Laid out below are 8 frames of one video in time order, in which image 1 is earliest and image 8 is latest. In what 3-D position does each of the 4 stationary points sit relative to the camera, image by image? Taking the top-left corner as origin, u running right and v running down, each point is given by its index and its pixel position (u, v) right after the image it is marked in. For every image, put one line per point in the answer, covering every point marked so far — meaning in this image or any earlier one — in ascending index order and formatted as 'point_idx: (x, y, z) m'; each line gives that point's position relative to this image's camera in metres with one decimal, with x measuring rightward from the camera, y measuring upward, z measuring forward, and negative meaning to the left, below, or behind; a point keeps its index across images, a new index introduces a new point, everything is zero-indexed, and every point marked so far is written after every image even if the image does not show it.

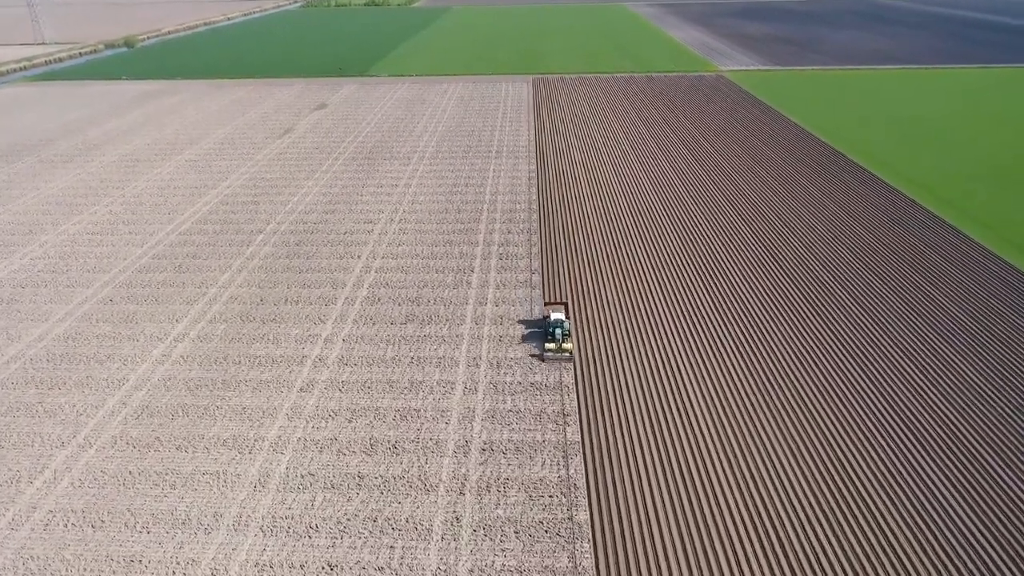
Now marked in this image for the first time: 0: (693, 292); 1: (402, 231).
0: (+5.2, +0.8, +17.5) m
1: (-4.0, +2.1, +19.9) m
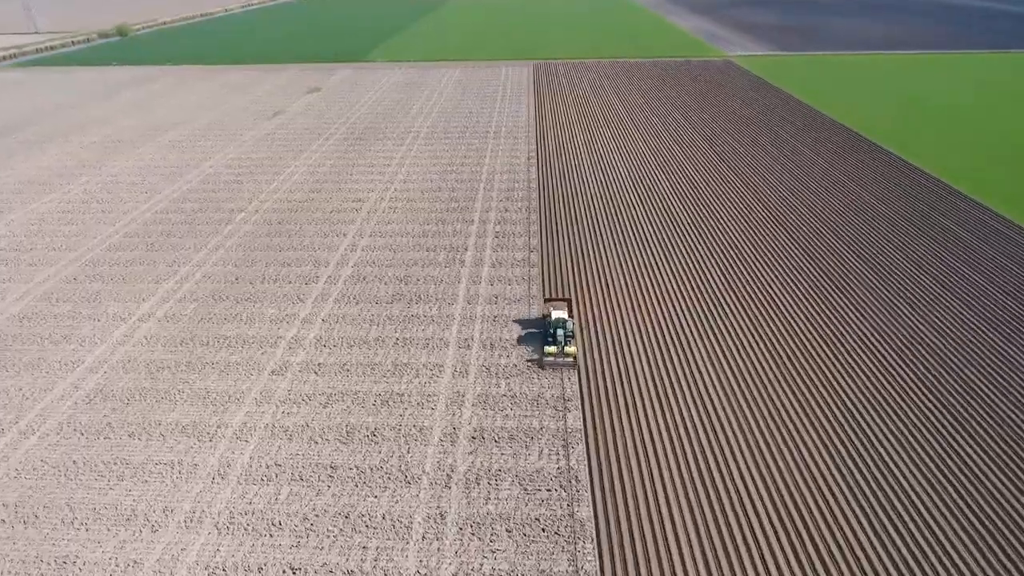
0: (+5.1, +1.4, +16.2) m
1: (-4.1, +2.7, +18.6) m
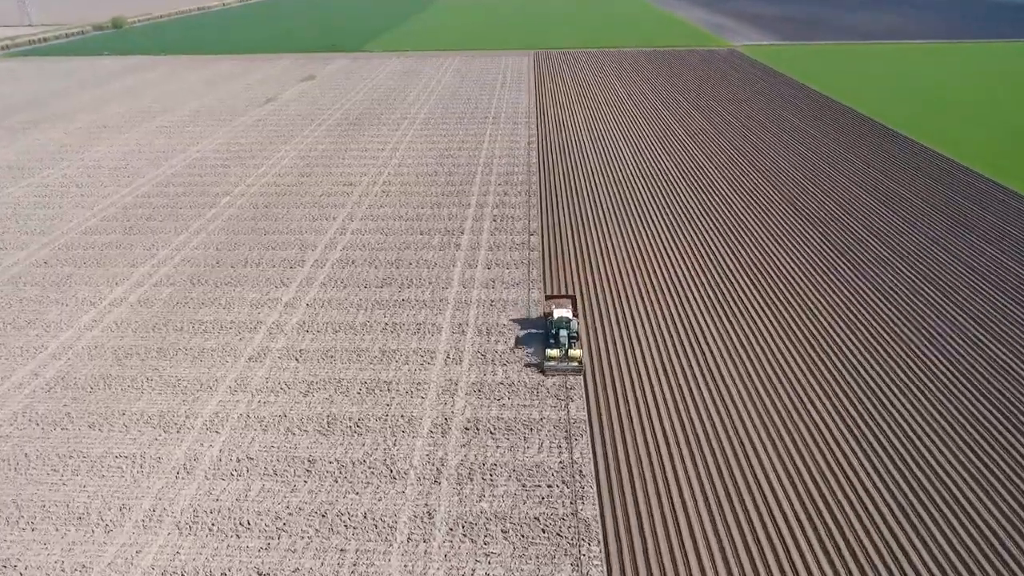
0: (+5.1, +1.8, +15.3) m
1: (-4.1, +3.1, +17.7) m
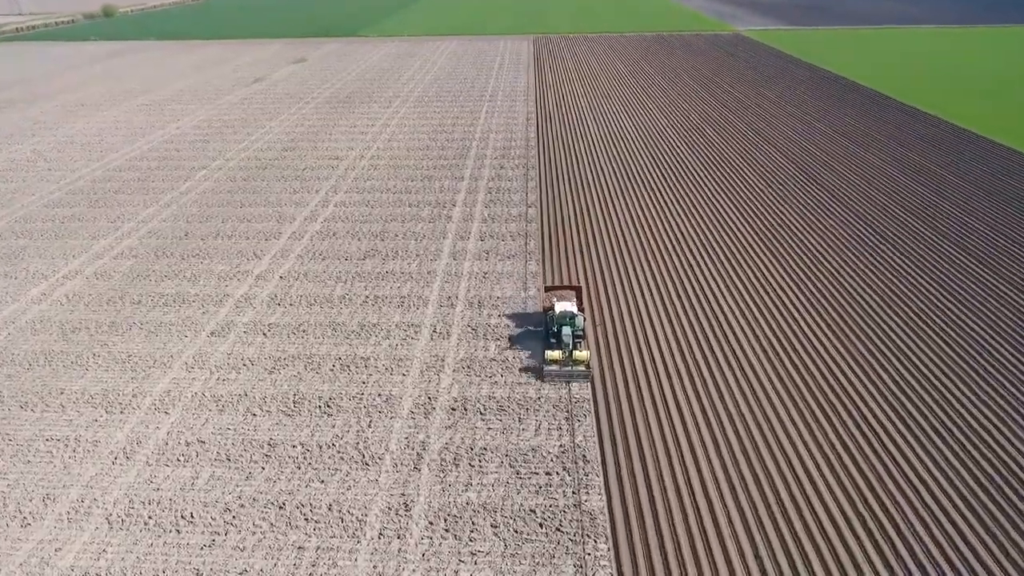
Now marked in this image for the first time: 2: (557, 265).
0: (+5.0, +2.4, +14.1) m
1: (-4.2, +3.7, +16.6) m
2: (+0.9, +0.5, +11.5) m
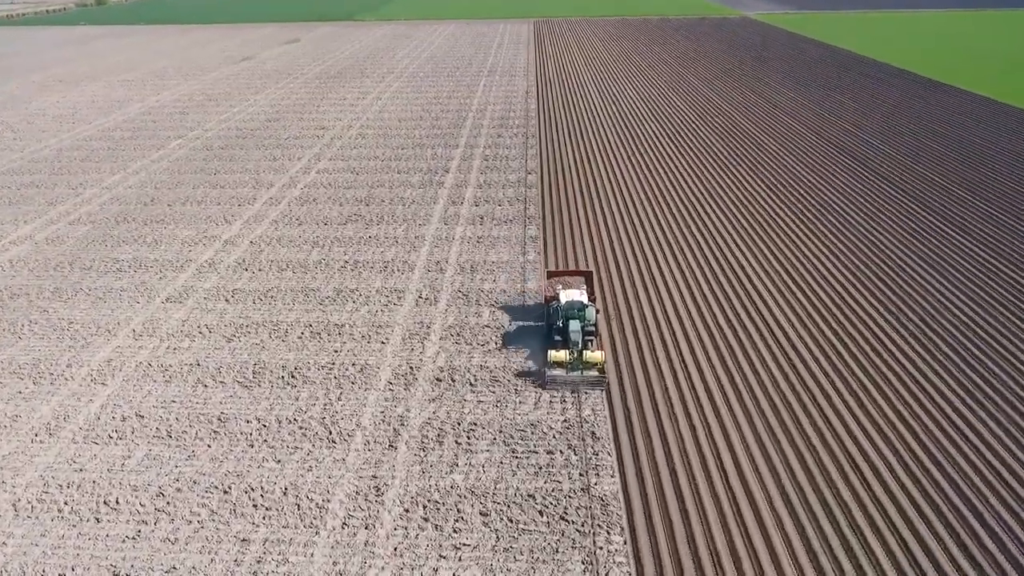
0: (+5.0, +3.0, +13.0) m
1: (-4.3, +4.3, +15.4) m
2: (+0.8, +1.1, +10.4) m
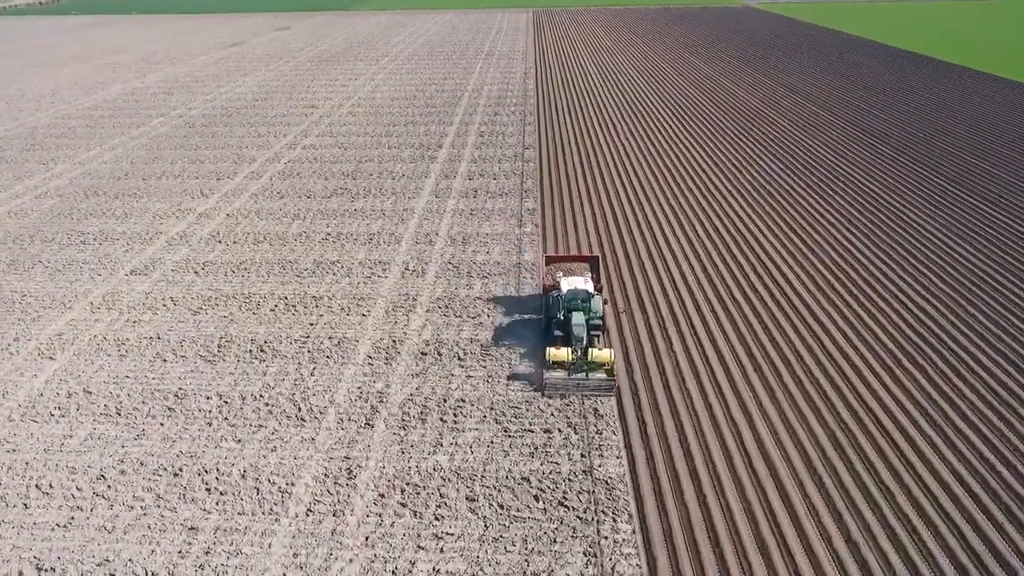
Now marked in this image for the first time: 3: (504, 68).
0: (+4.9, +3.4, +12.3) m
1: (-4.3, +4.7, +14.7) m
2: (+0.8, +1.6, +9.7) m
3: (-0.3, +7.9, +19.6) m
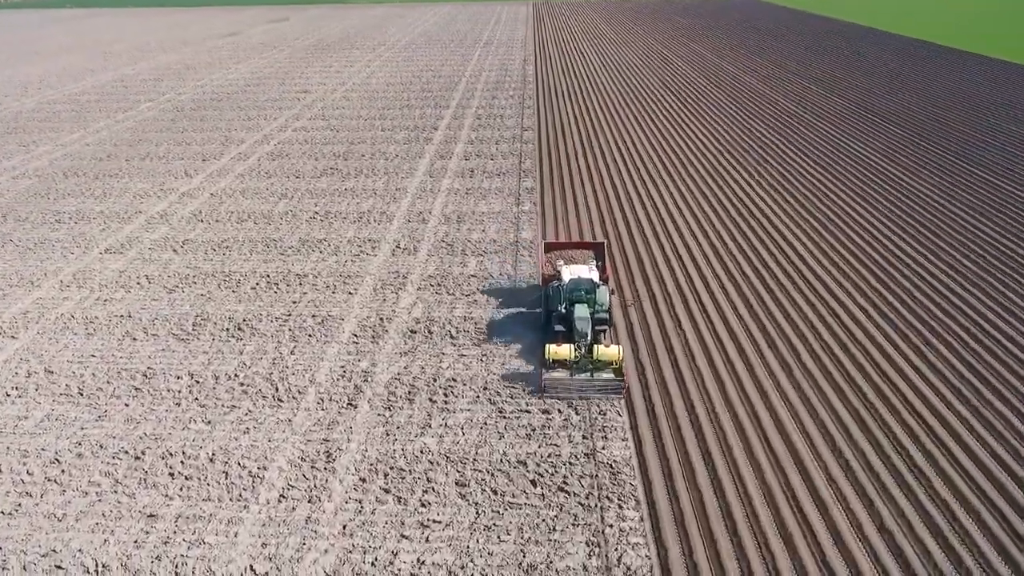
0: (+4.9, +3.7, +11.9) m
1: (-4.4, +5.0, +14.3) m
2: (+0.7, +1.8, +9.3) m
3: (-0.3, +8.2, +19.2) m
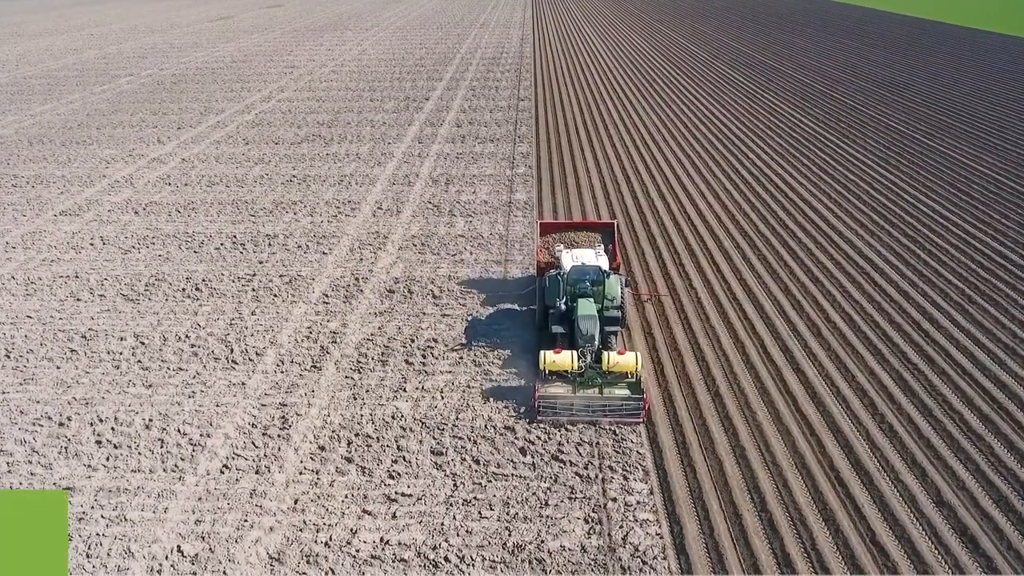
0: (+4.8, +4.1, +11.2) m
1: (-4.5, +5.4, +13.7) m
2: (+0.6, +2.2, +8.7) m
3: (-0.4, +8.6, +18.5) m
